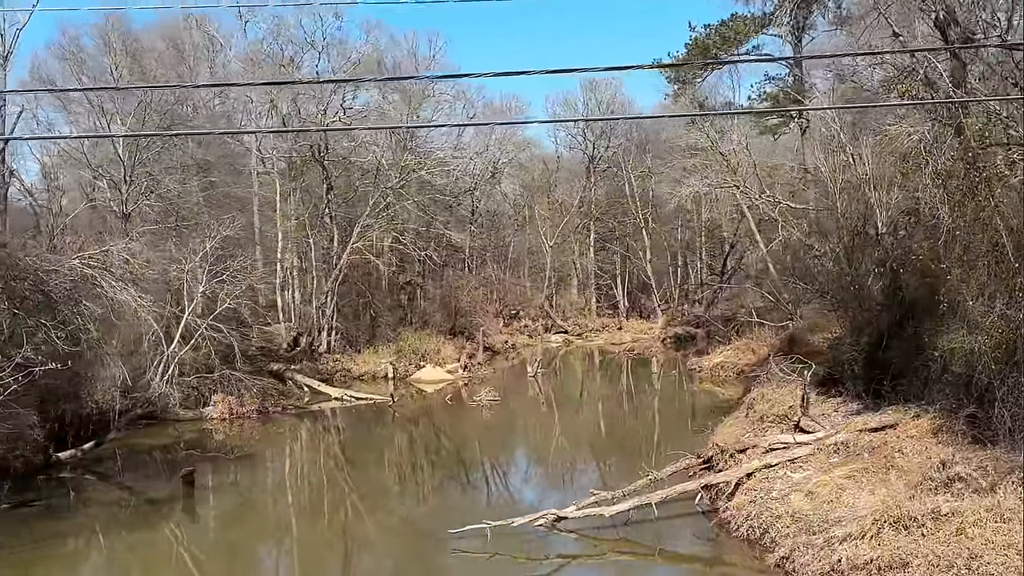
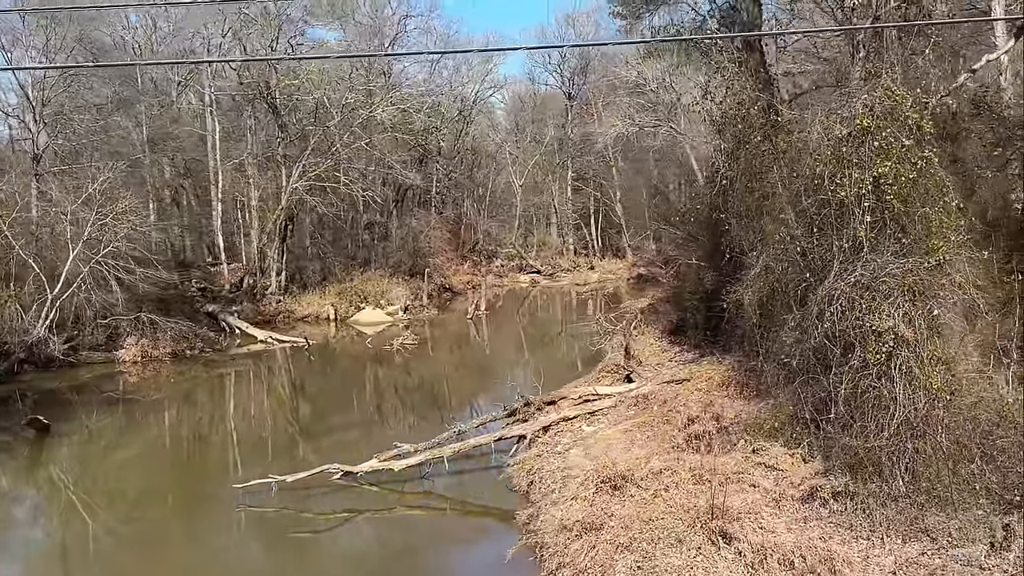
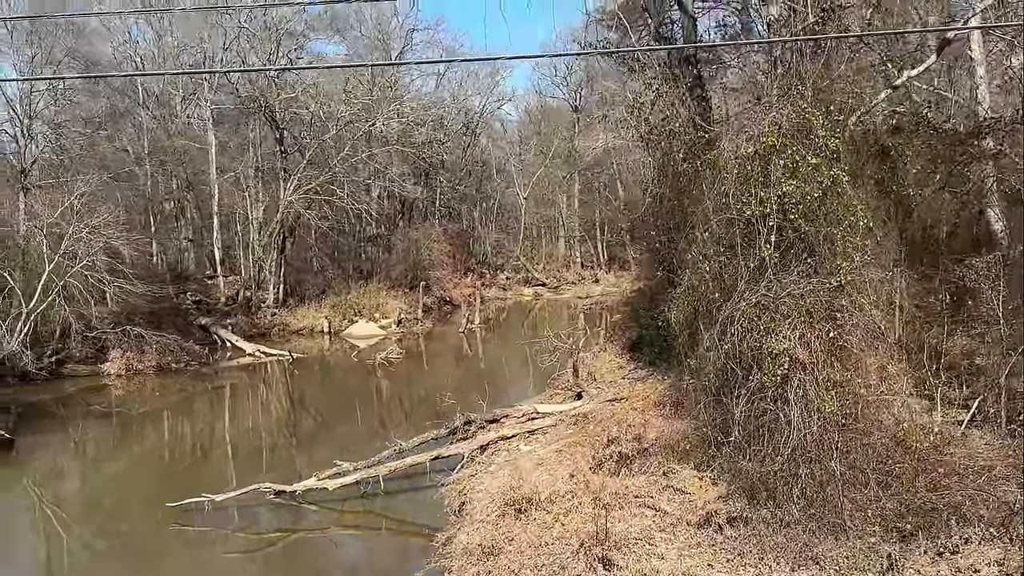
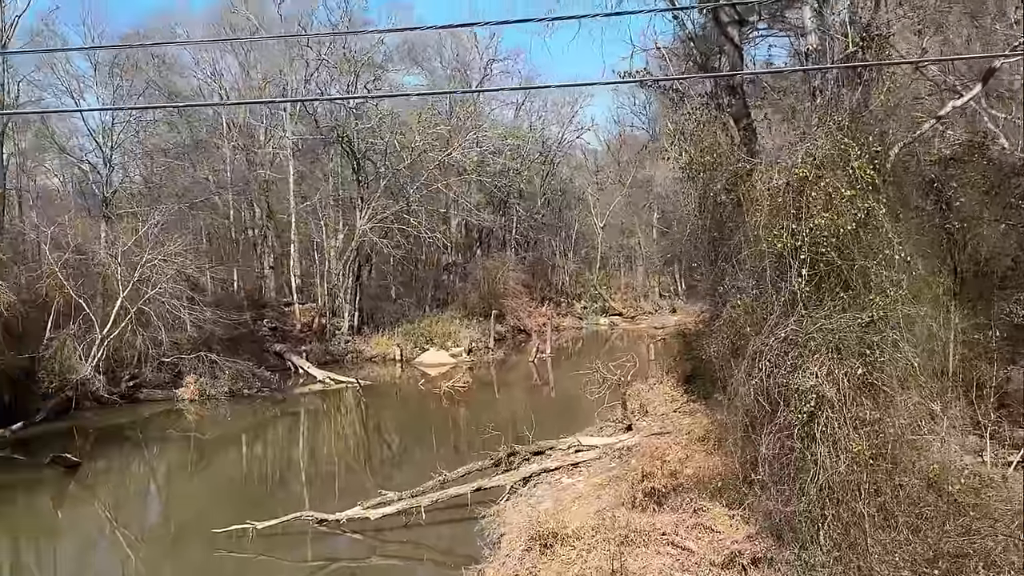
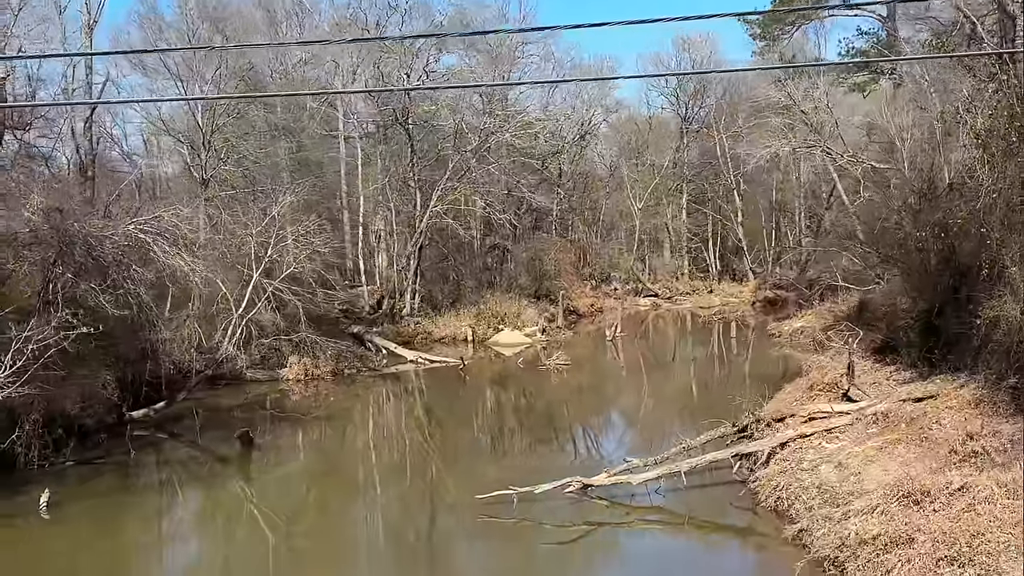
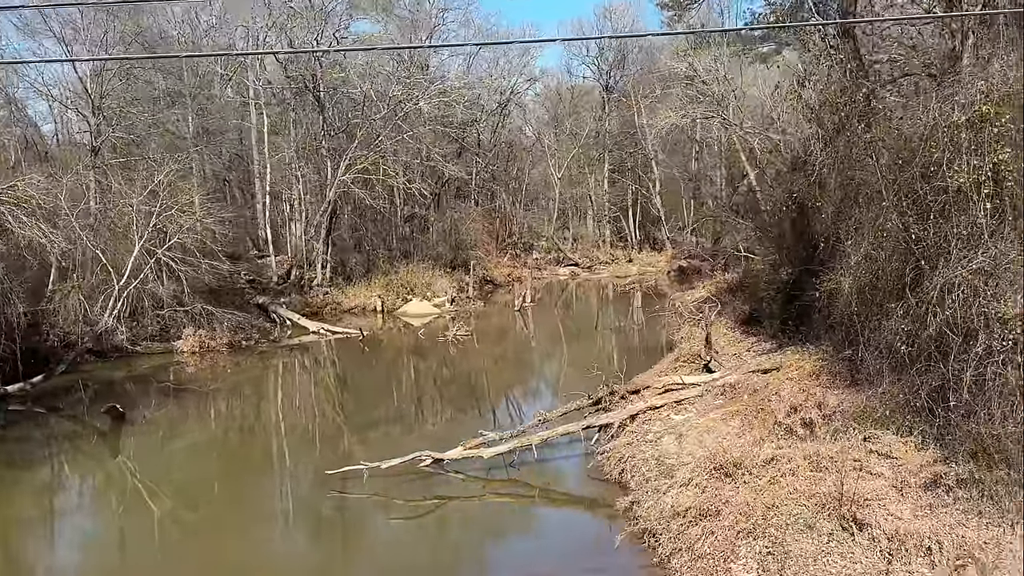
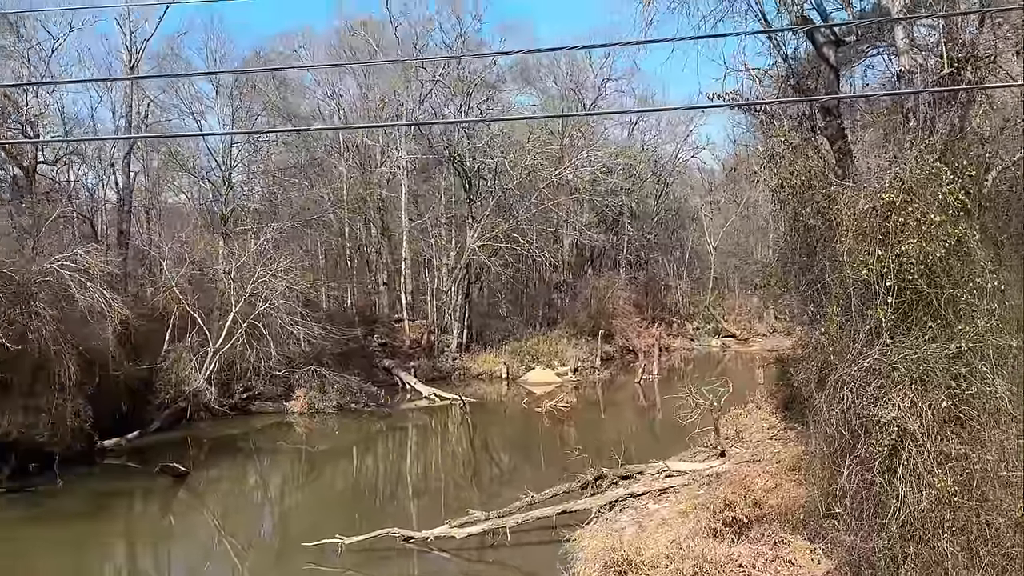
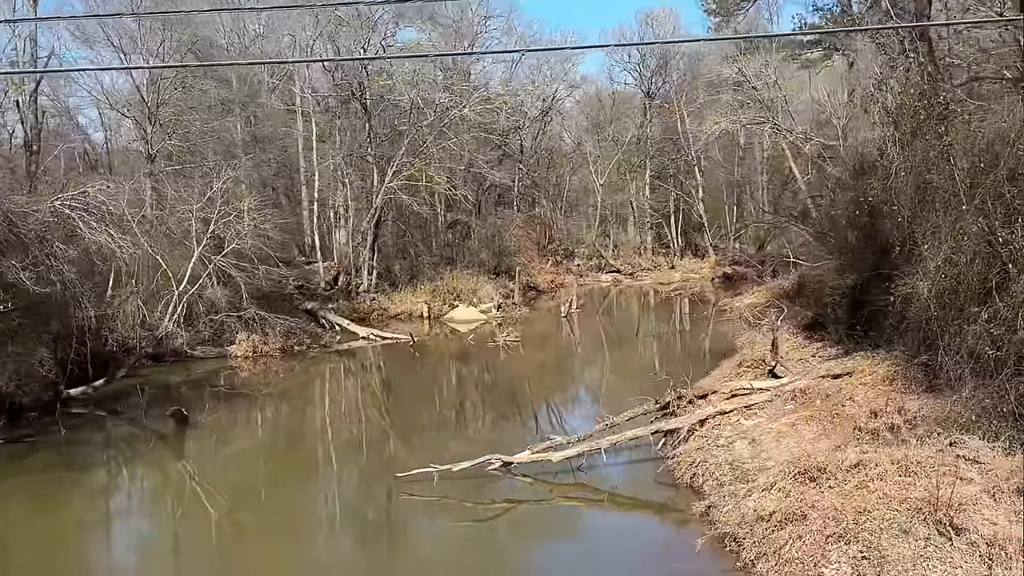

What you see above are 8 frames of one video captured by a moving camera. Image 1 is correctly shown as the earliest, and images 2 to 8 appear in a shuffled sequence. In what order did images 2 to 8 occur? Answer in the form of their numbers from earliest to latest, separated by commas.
5, 8, 6, 2, 3, 4, 7
